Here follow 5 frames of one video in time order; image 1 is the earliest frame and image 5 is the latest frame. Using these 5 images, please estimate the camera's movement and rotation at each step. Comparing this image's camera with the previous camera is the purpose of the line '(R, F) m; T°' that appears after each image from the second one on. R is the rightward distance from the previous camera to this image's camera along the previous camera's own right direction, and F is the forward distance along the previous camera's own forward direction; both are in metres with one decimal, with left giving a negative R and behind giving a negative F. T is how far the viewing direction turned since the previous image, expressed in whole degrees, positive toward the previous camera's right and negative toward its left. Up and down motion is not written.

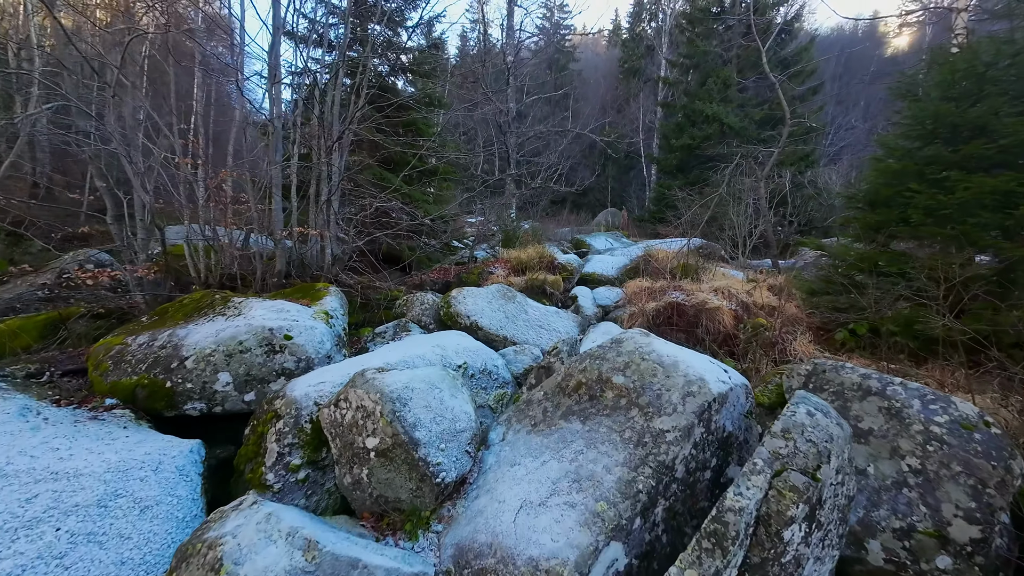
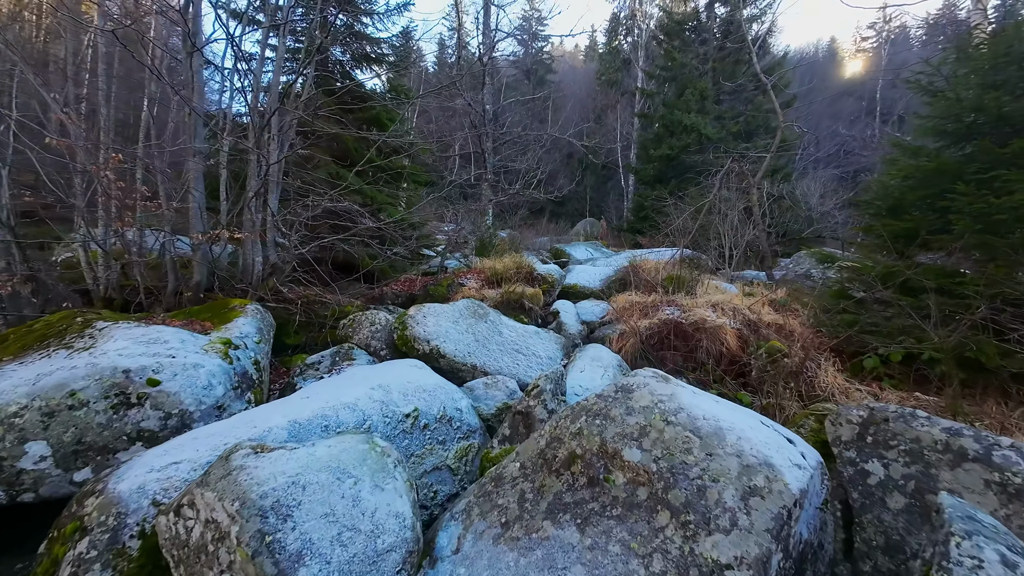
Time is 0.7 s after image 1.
(+0.1, +0.6) m; +3°
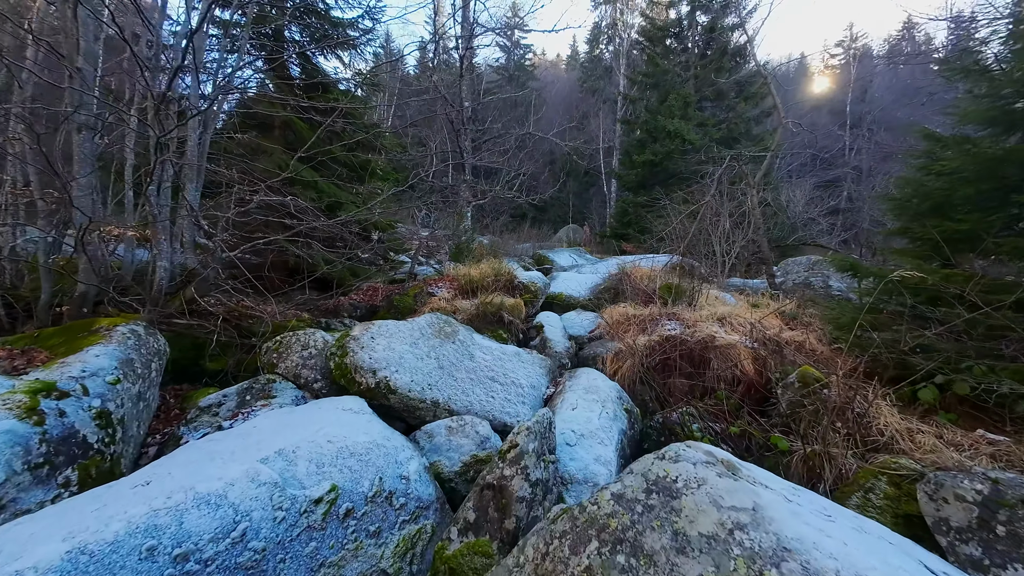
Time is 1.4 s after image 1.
(+0.1, +0.6) m; +3°
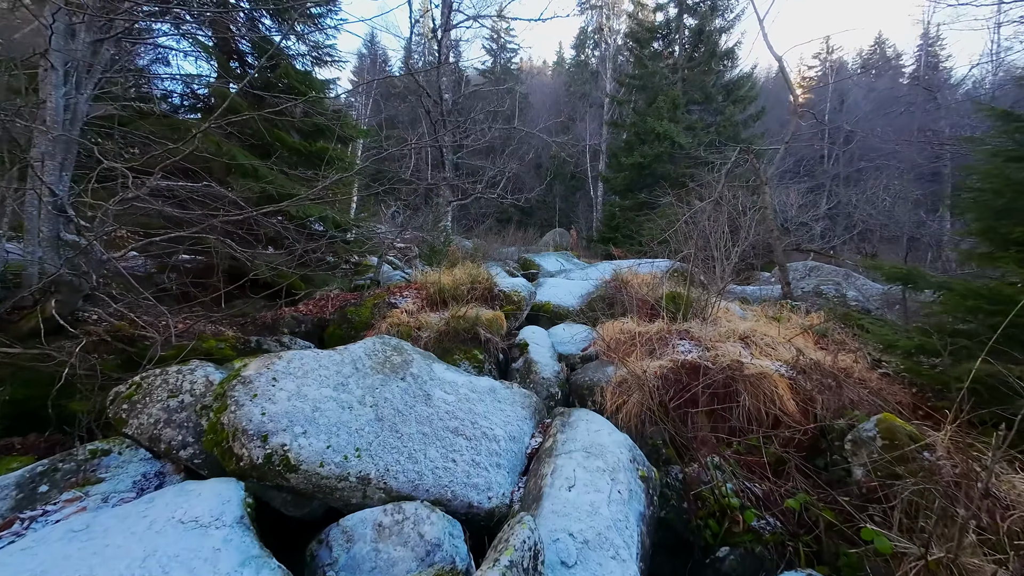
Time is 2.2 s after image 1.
(+0.1, +0.7) m; +2°
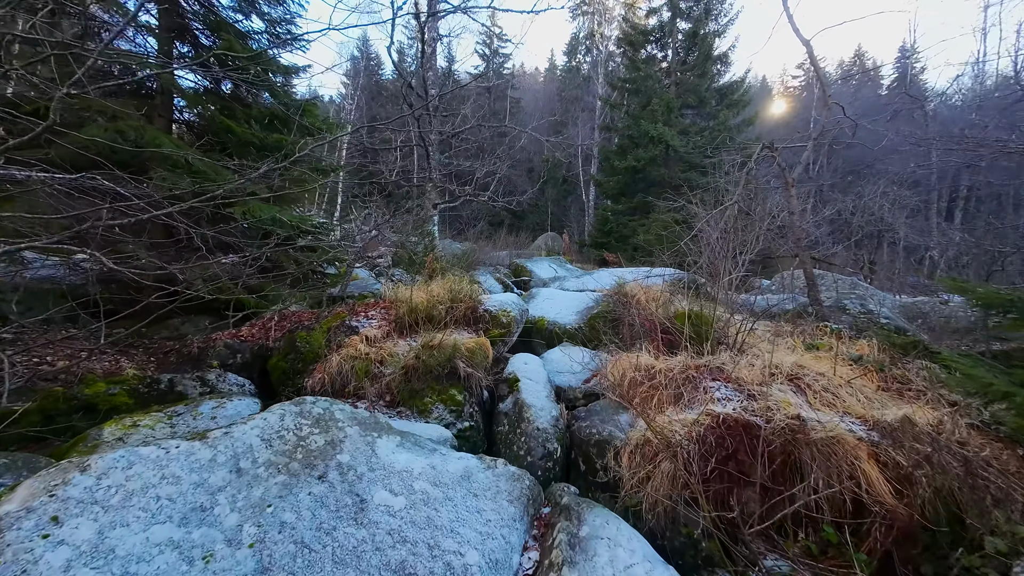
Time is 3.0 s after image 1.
(0.0, +0.7) m; +1°
